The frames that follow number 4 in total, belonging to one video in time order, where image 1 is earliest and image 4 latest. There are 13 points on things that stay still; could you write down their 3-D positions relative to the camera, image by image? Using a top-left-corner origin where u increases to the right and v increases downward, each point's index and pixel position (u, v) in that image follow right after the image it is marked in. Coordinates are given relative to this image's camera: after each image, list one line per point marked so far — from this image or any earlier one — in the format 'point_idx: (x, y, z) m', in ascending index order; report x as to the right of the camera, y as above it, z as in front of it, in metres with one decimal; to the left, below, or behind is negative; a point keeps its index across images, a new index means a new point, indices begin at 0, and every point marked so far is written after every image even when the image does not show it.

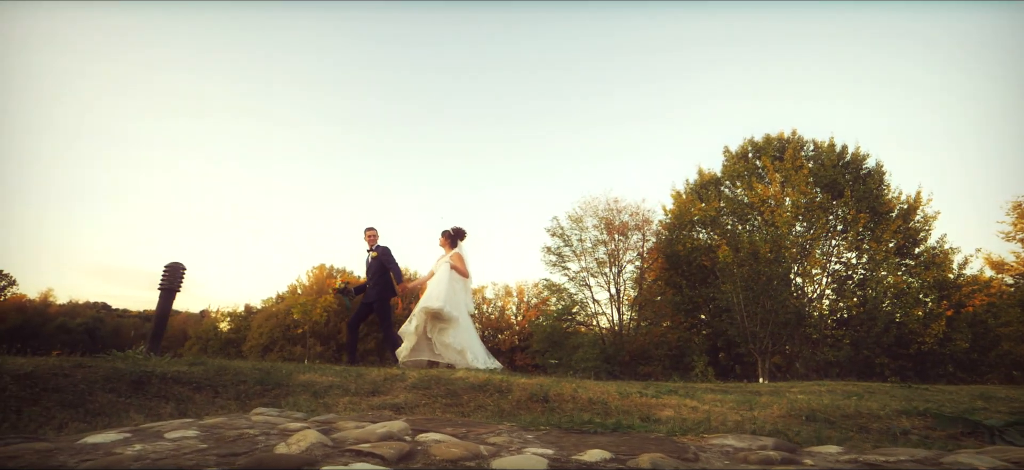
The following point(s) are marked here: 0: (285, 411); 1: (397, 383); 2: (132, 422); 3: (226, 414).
0: (-1.7, -1.5, +5.2) m
1: (-1.4, -1.7, +7.4) m
2: (-2.7, -1.4, +4.6) m
3: (-2.2, -1.5, +5.1) m
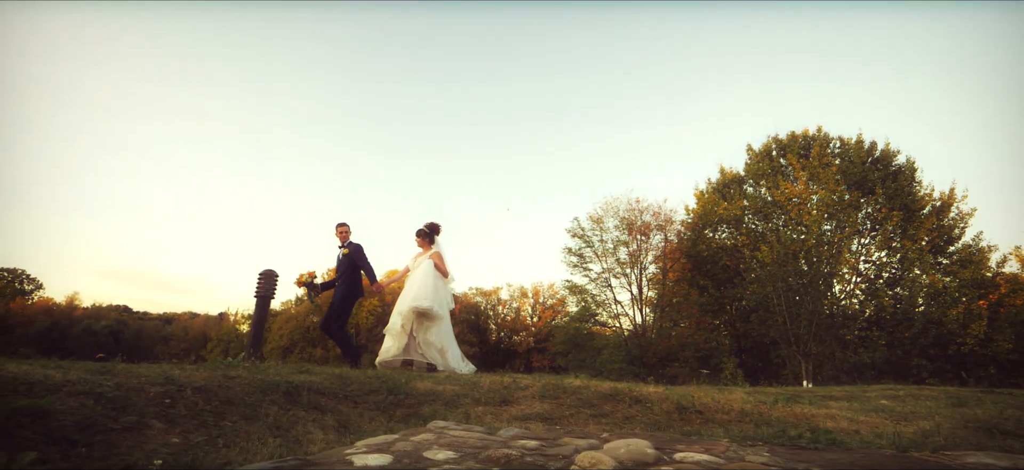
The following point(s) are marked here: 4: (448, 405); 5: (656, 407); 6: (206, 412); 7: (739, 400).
0: (-0.3, -1.5, +5.1) m
1: (+0.1, -1.8, +7.3) m
2: (-1.4, -1.4, +4.5) m
3: (-0.8, -1.5, +5.0) m
4: (-0.7, -1.8, +6.6) m
5: (+1.4, -1.7, +6.2) m
6: (-2.1, -1.2, +4.3) m
7: (+2.5, -1.8, +6.9) m
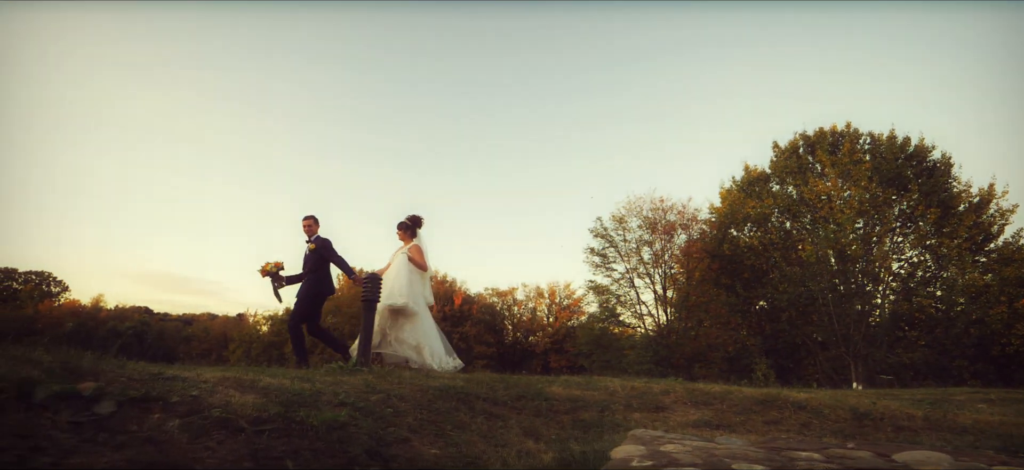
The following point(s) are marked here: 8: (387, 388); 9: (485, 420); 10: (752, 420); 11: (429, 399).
0: (+1.2, -1.6, +5.0) m
1: (+1.7, -1.8, +7.2) m
2: (+0.2, -1.5, +4.4) m
3: (+0.8, -1.6, +4.9) m
4: (+1.0, -1.8, +6.4) m
5: (+3.0, -1.7, +6.0) m
6: (-0.6, -1.3, +4.2) m
7: (+4.1, -1.8, +6.7) m
8: (-1.0, -1.2, +4.9) m
9: (-0.2, -1.5, +5.2) m
10: (+2.2, -1.7, +6.0) m
11: (-0.7, -1.4, +5.3) m
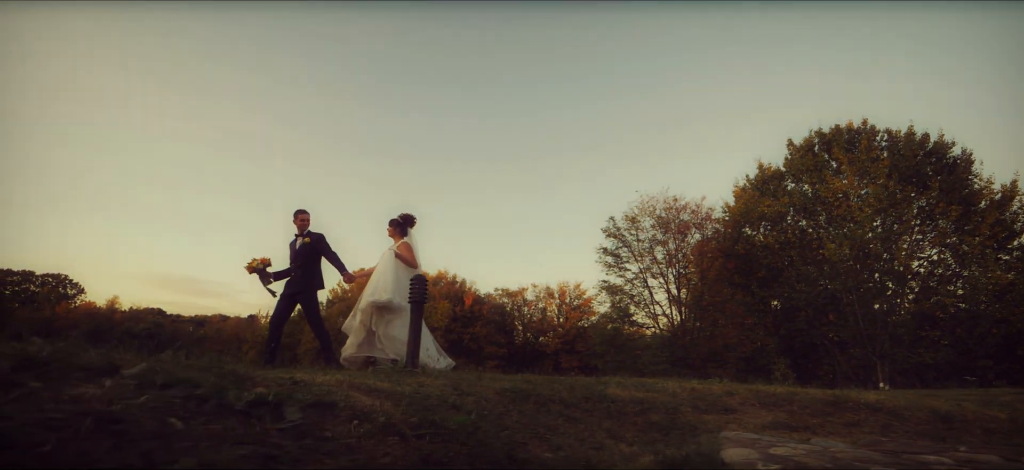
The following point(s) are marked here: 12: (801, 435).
0: (+1.9, -1.6, +4.9) m
1: (+2.4, -1.8, +7.1) m
2: (+0.8, -1.5, +4.3) m
3: (+1.4, -1.6, +4.8) m
4: (+1.6, -1.8, +6.4) m
5: (+3.7, -1.7, +5.9) m
6: (+0.1, -1.3, +4.2) m
7: (+4.8, -1.8, +6.5) m
8: (-0.3, -1.2, +4.9) m
9: (+0.4, -1.5, +5.1) m
10: (+2.9, -1.7, +5.9) m
11: (0.0, -1.4, +5.3) m
12: (+2.4, -1.6, +5.1) m
